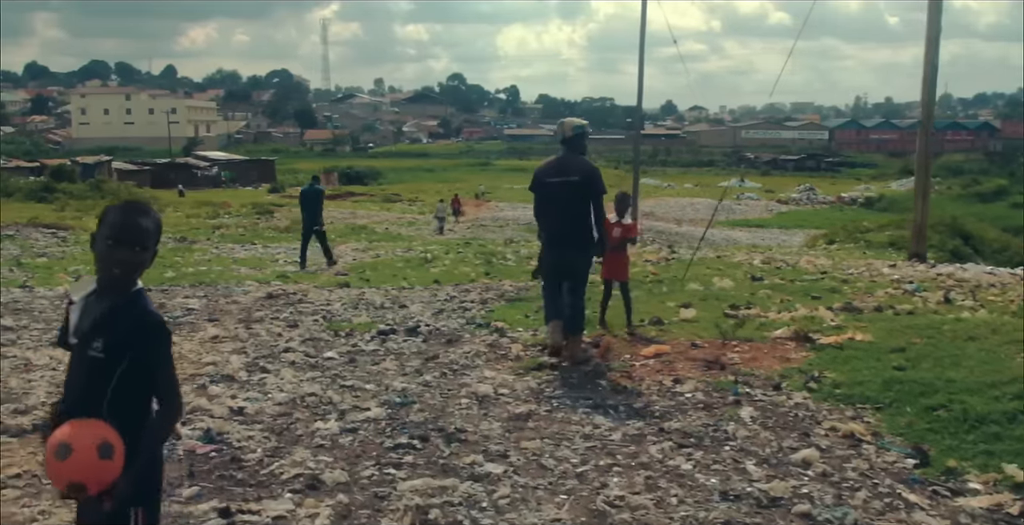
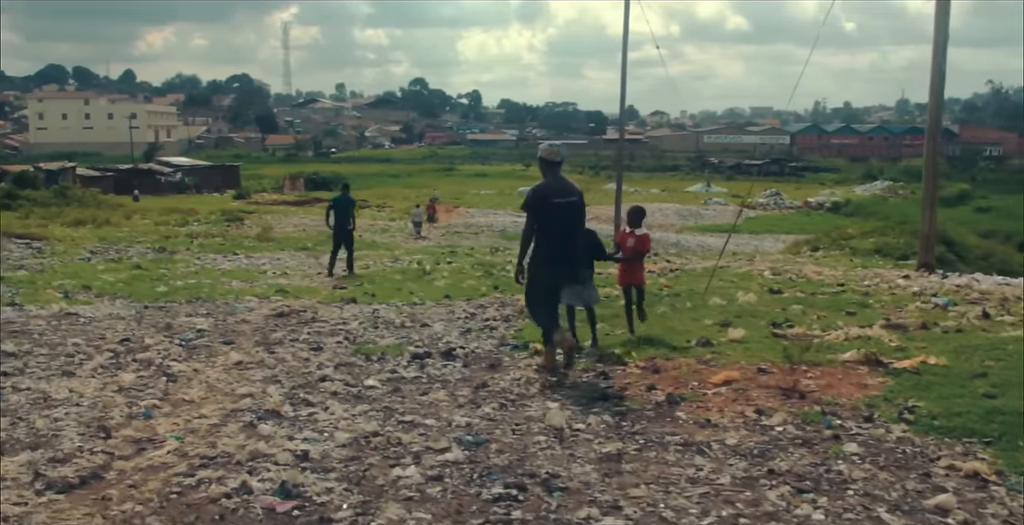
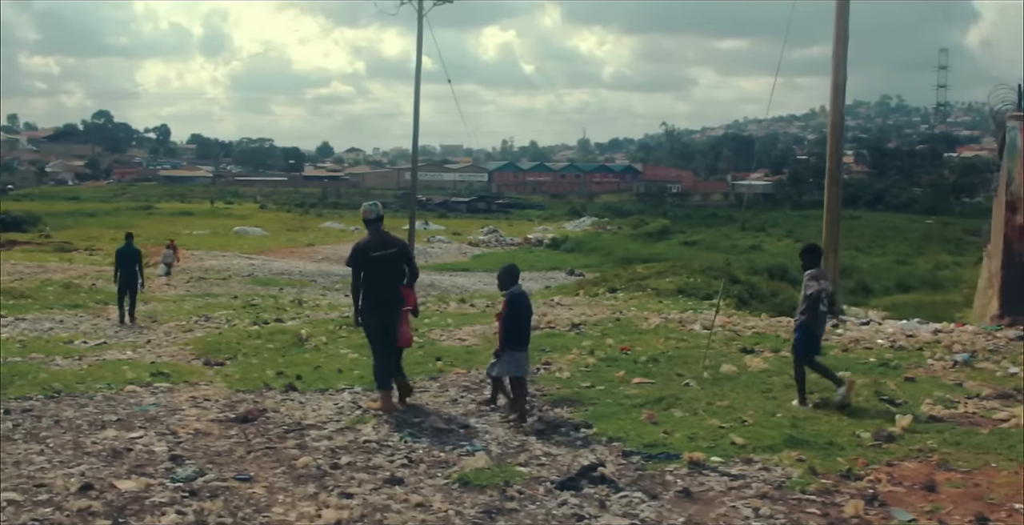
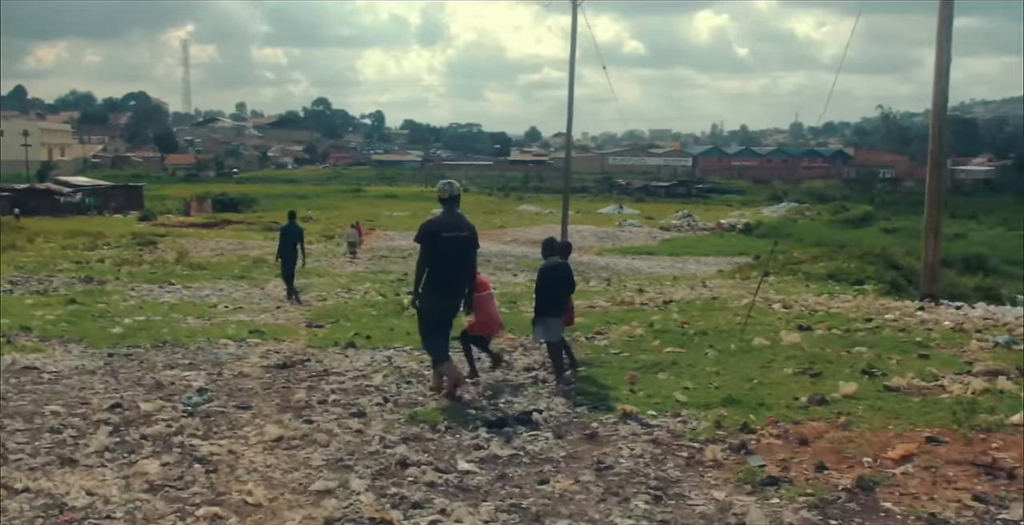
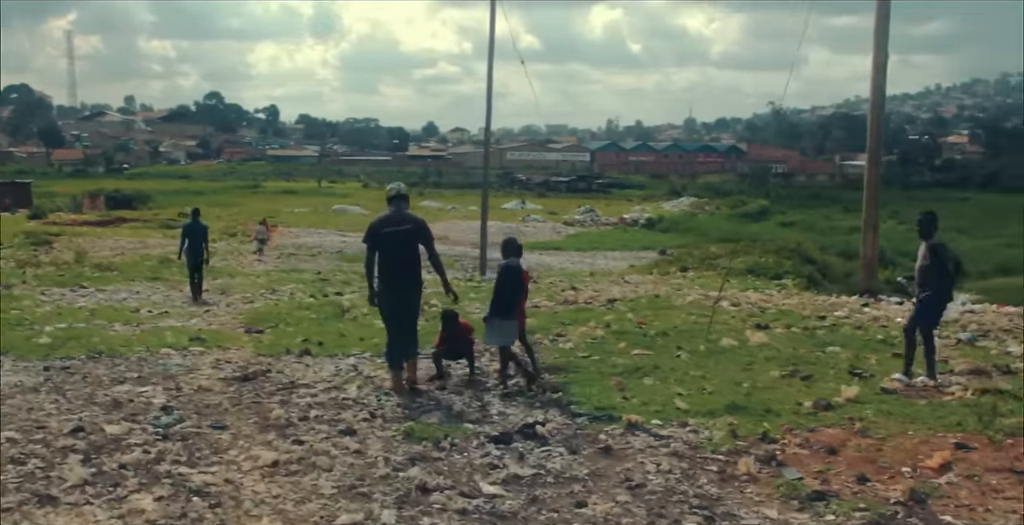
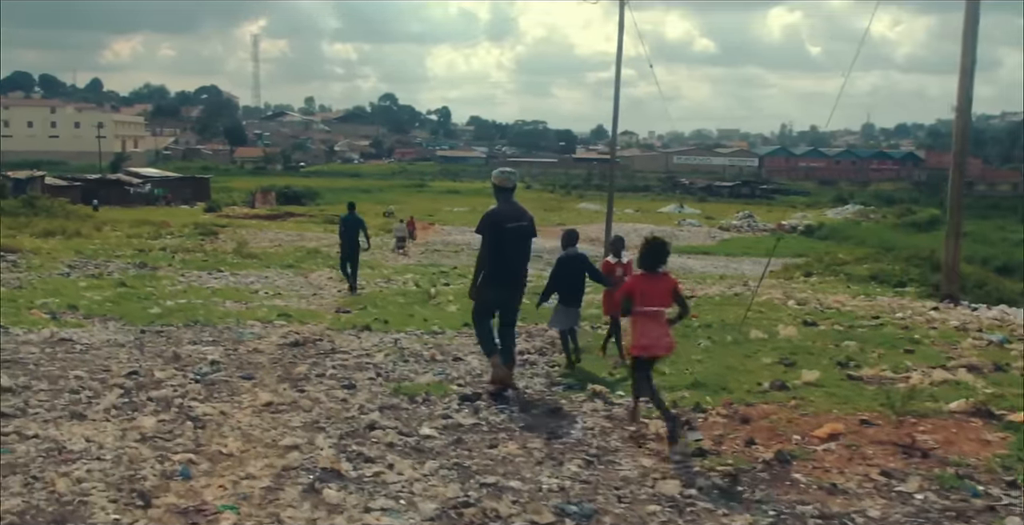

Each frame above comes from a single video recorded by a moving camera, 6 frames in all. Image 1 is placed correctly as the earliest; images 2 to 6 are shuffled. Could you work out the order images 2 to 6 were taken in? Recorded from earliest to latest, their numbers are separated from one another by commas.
2, 6, 4, 5, 3
